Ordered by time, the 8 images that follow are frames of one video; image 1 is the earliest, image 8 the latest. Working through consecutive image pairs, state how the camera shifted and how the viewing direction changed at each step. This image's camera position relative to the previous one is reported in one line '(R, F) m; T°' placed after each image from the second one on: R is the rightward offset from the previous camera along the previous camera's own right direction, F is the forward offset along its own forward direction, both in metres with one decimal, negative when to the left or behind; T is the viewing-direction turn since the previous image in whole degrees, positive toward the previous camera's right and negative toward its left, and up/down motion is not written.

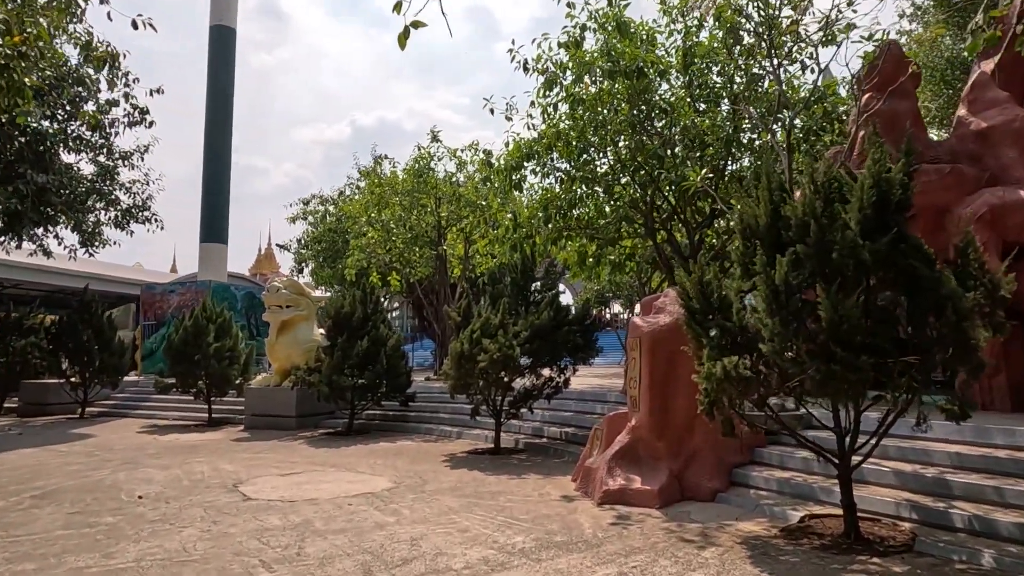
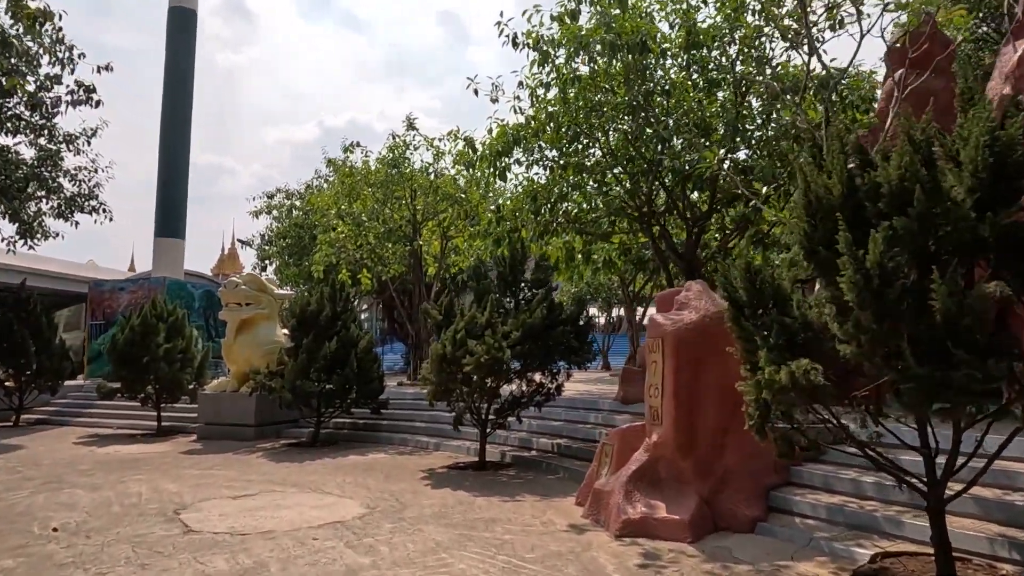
(-0.3, +1.0) m; +3°
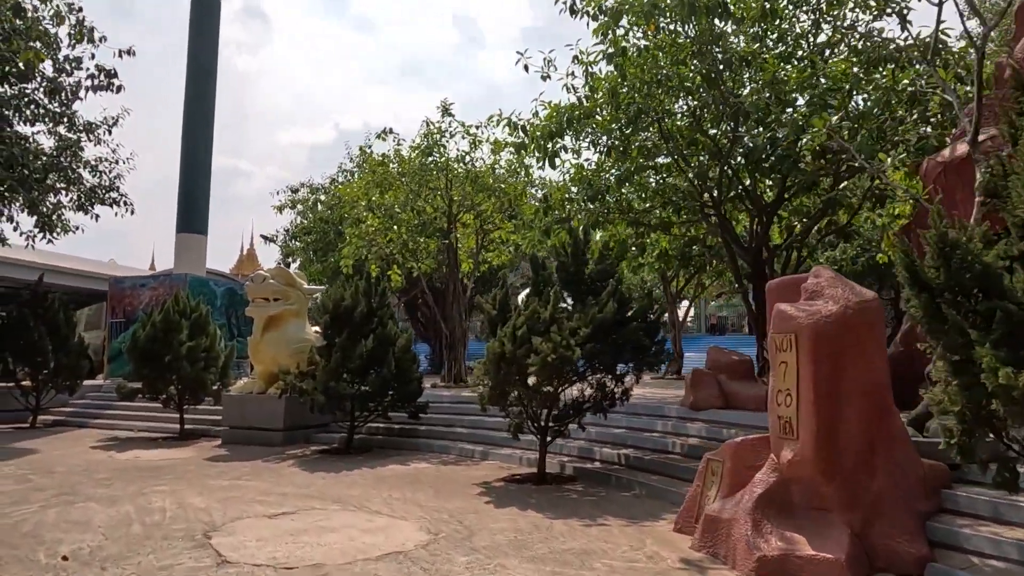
(-0.6, +0.9) m; -1°
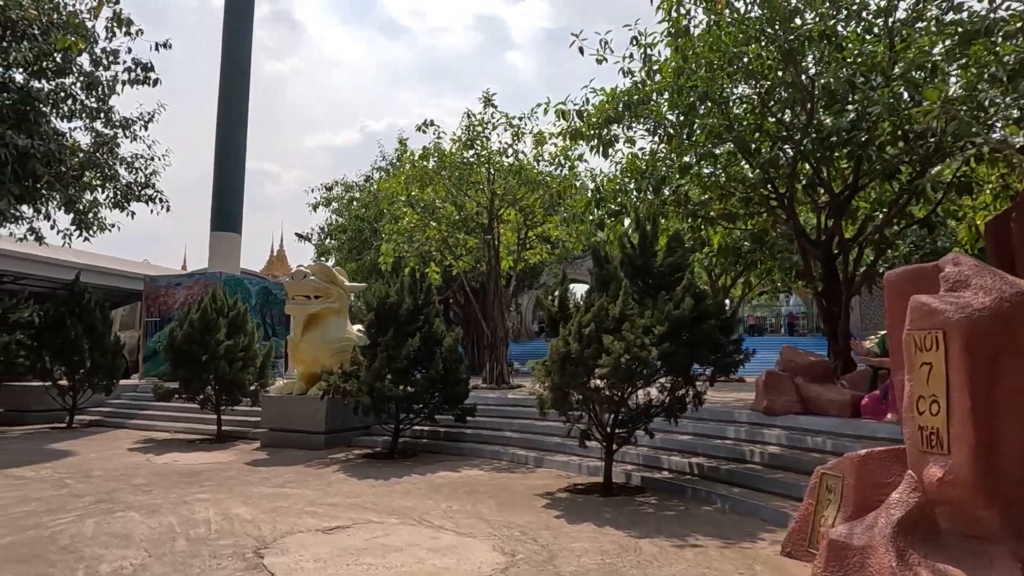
(-0.4, +0.6) m; -2°
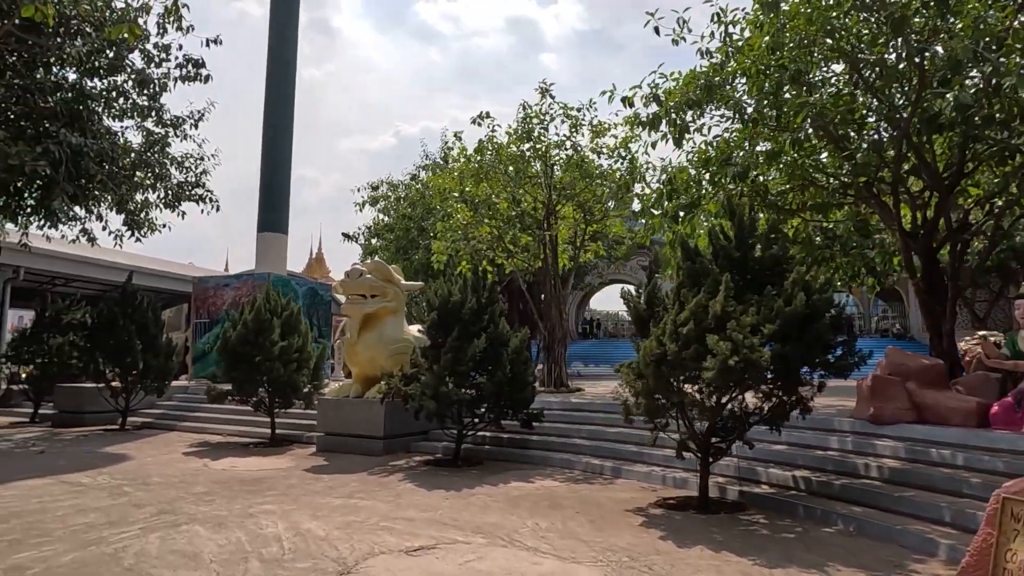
(-0.5, +0.6) m; -3°
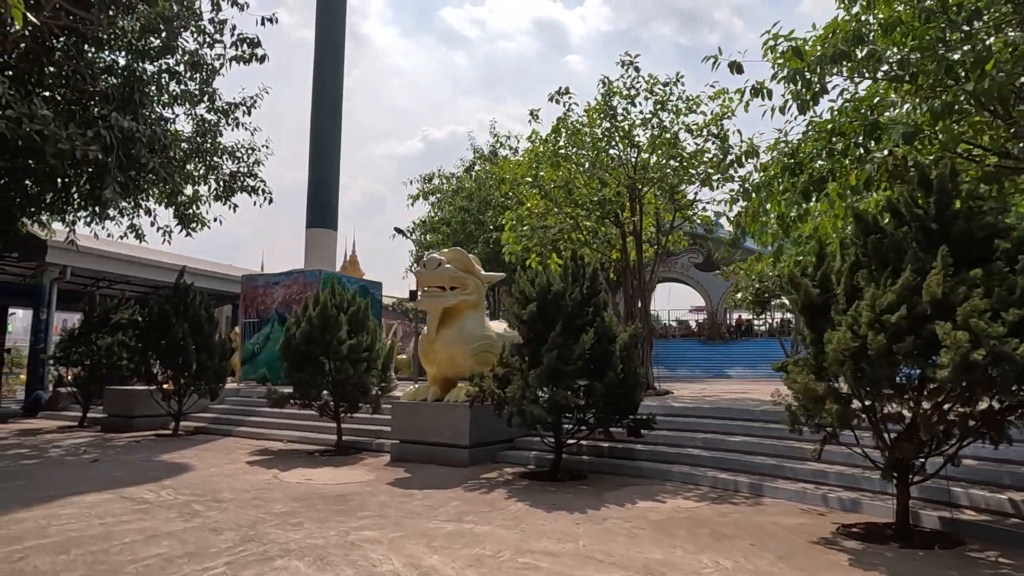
(-1.0, +1.1) m; -2°
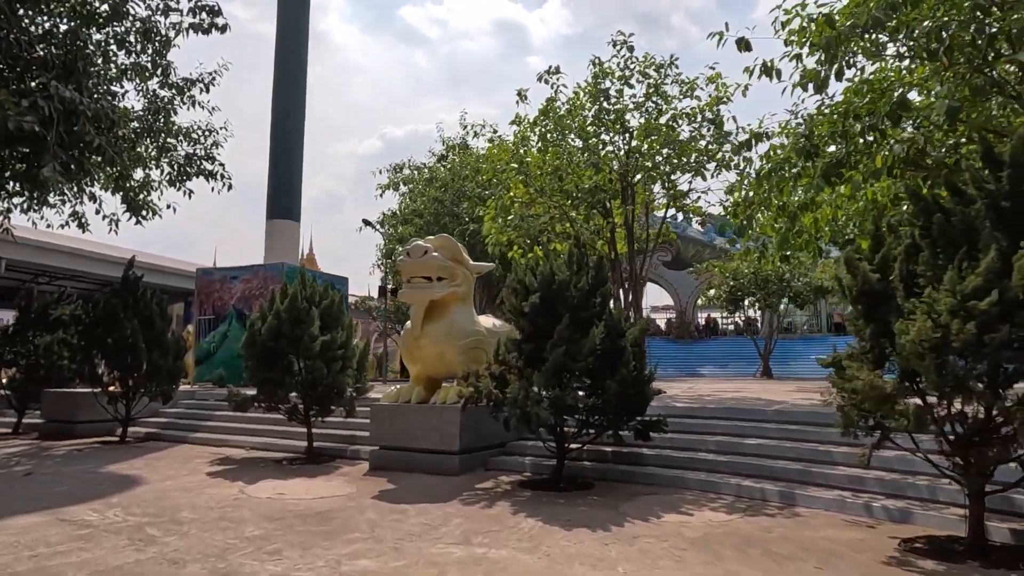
(-0.4, +0.8) m; +4°
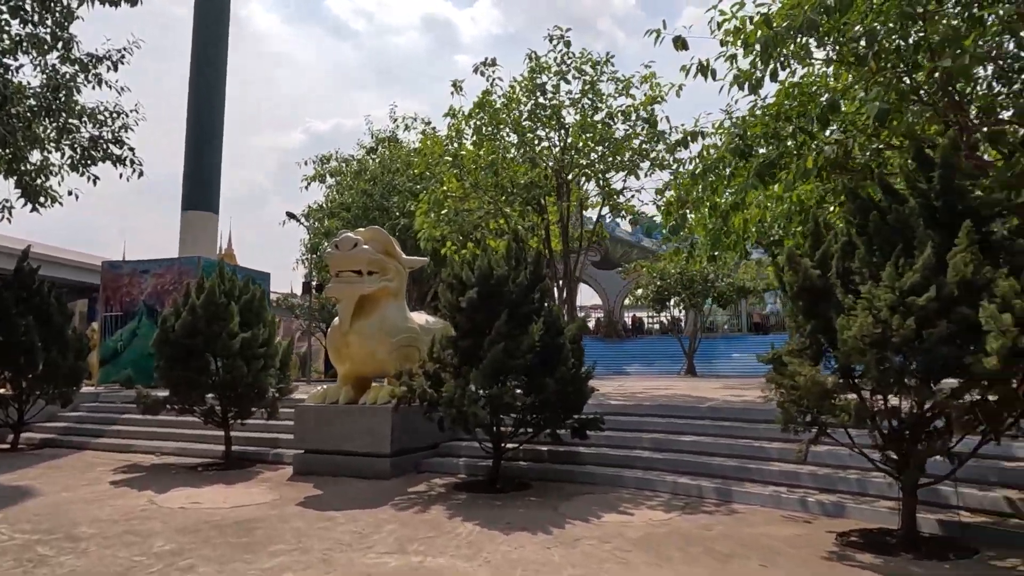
(-0.1, +0.2) m; +6°
